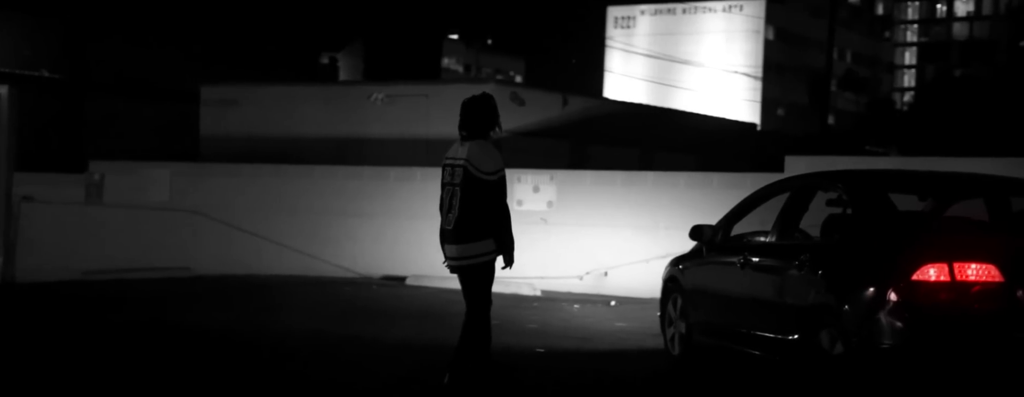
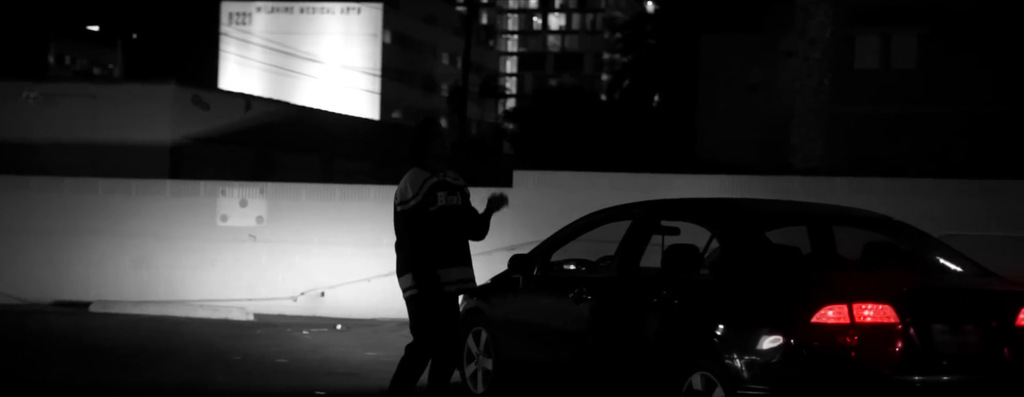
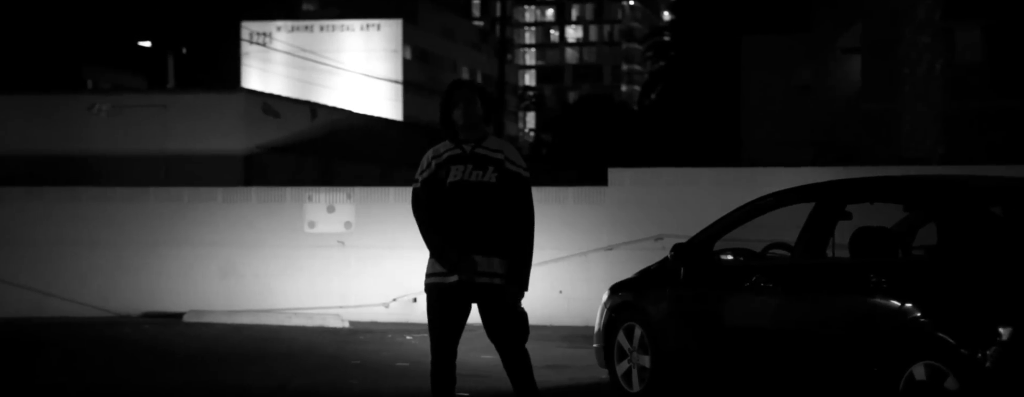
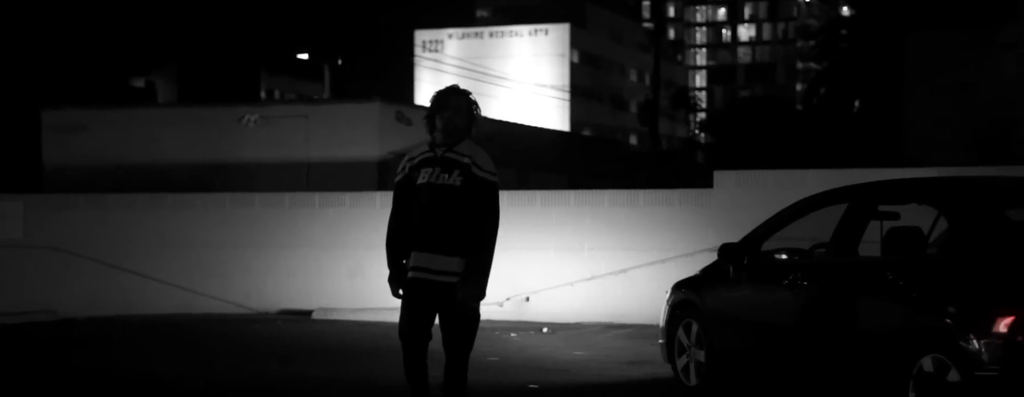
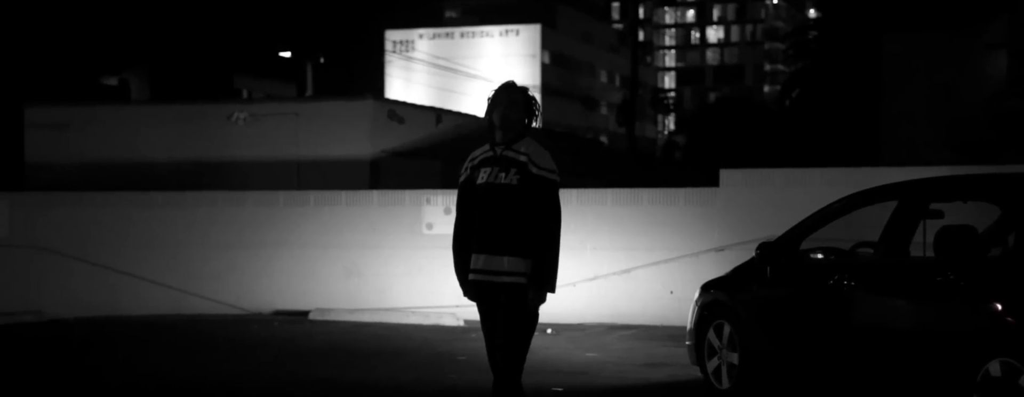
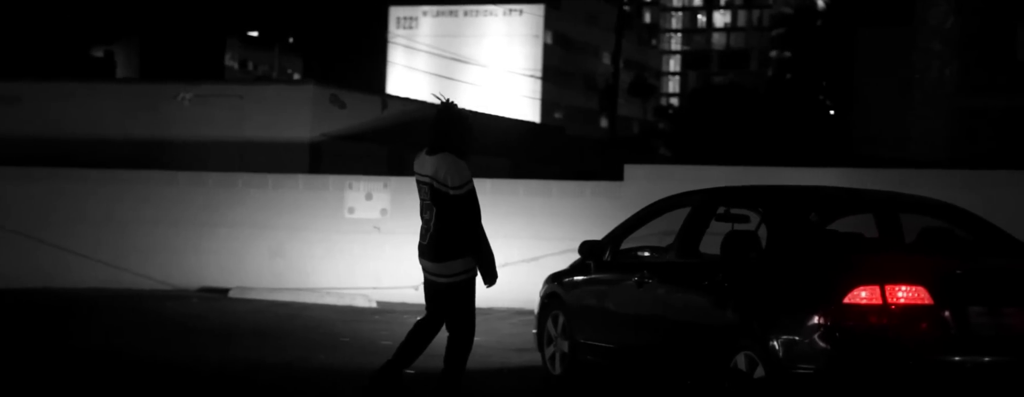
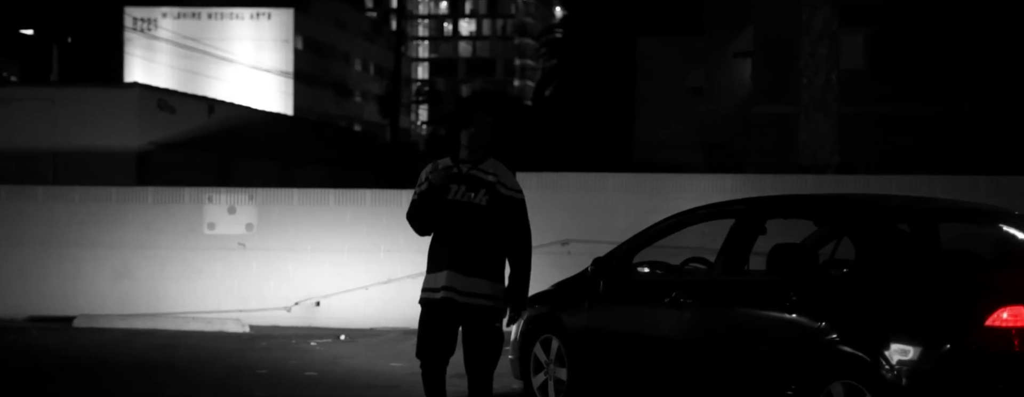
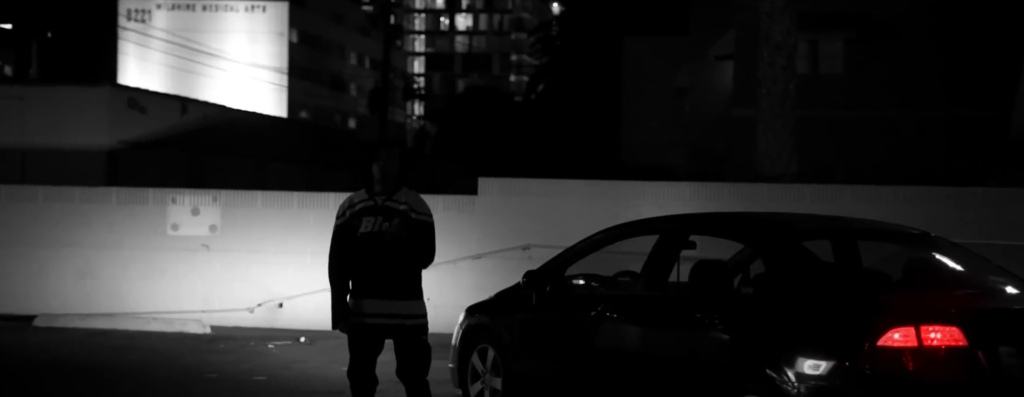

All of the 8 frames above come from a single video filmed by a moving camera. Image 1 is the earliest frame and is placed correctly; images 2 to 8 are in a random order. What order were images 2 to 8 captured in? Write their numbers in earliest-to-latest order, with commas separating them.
6, 2, 8, 7, 3, 5, 4
